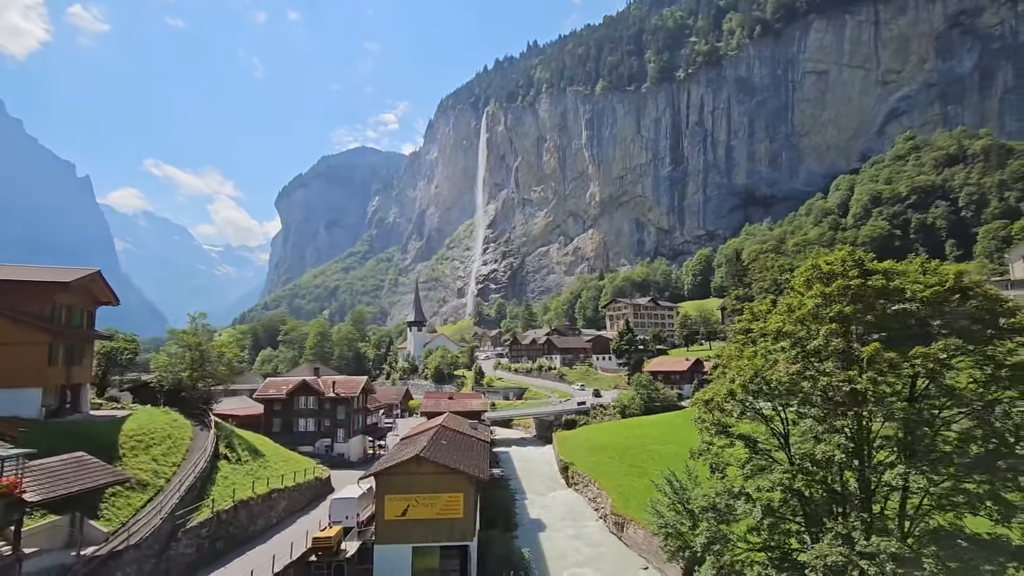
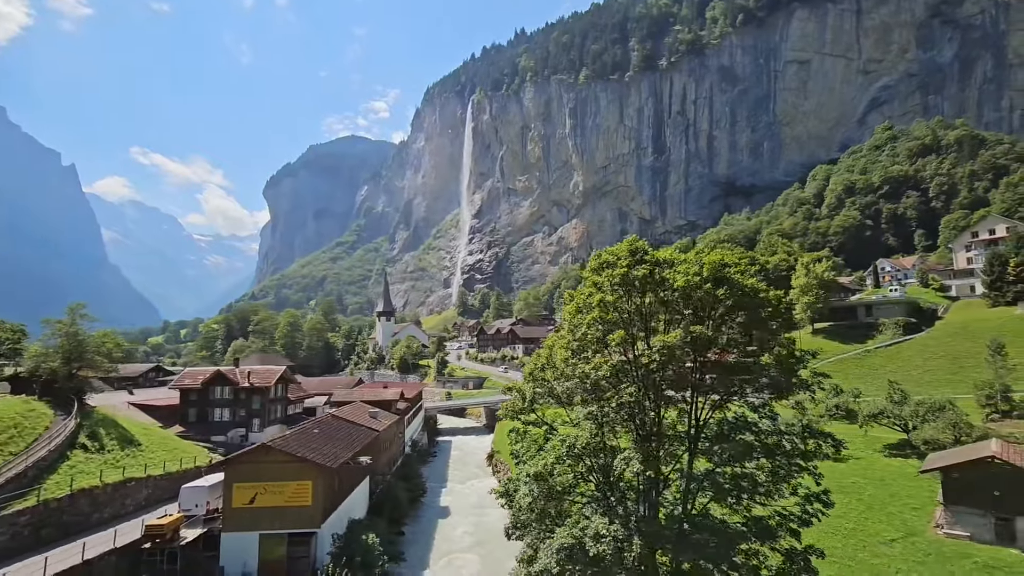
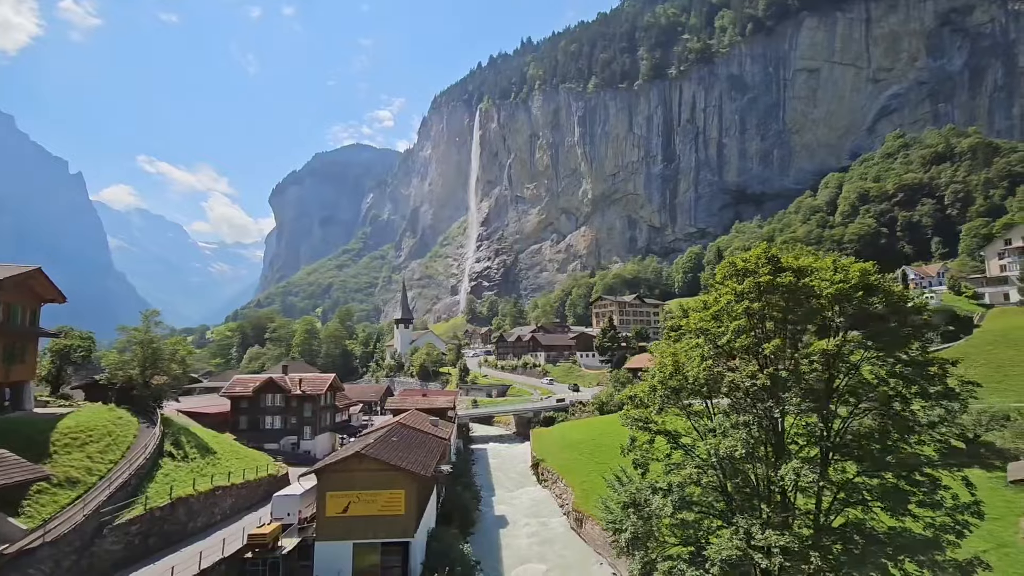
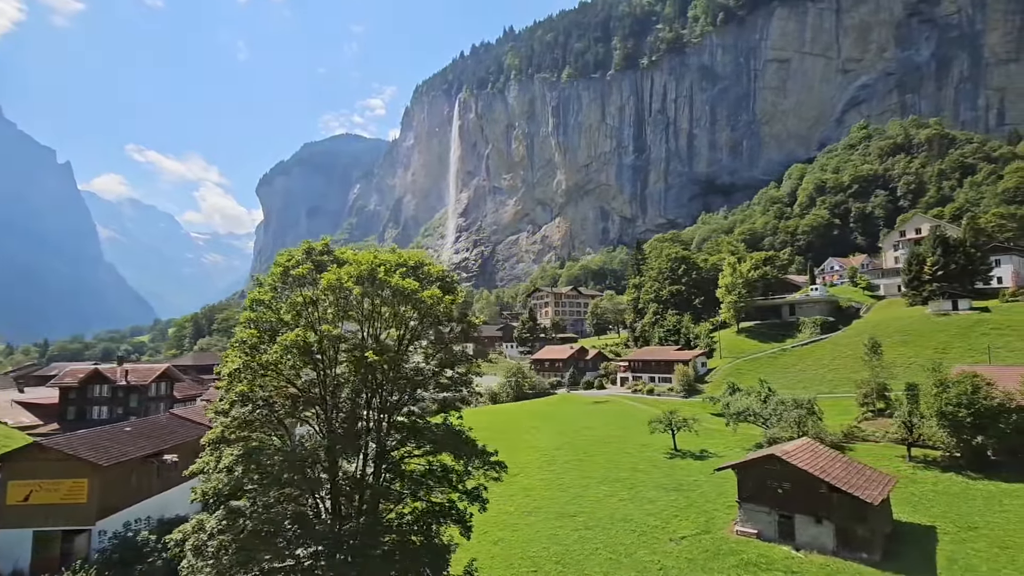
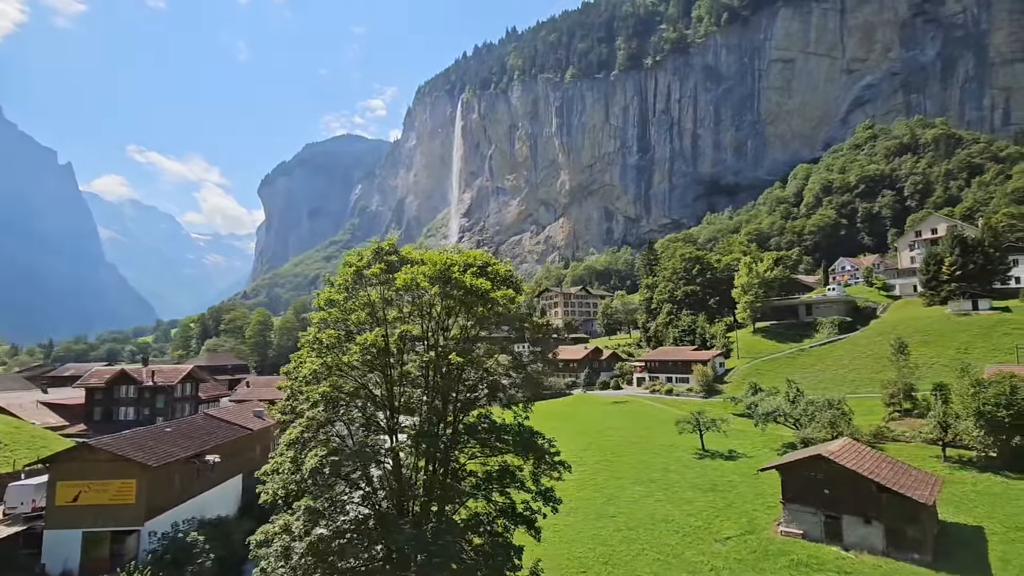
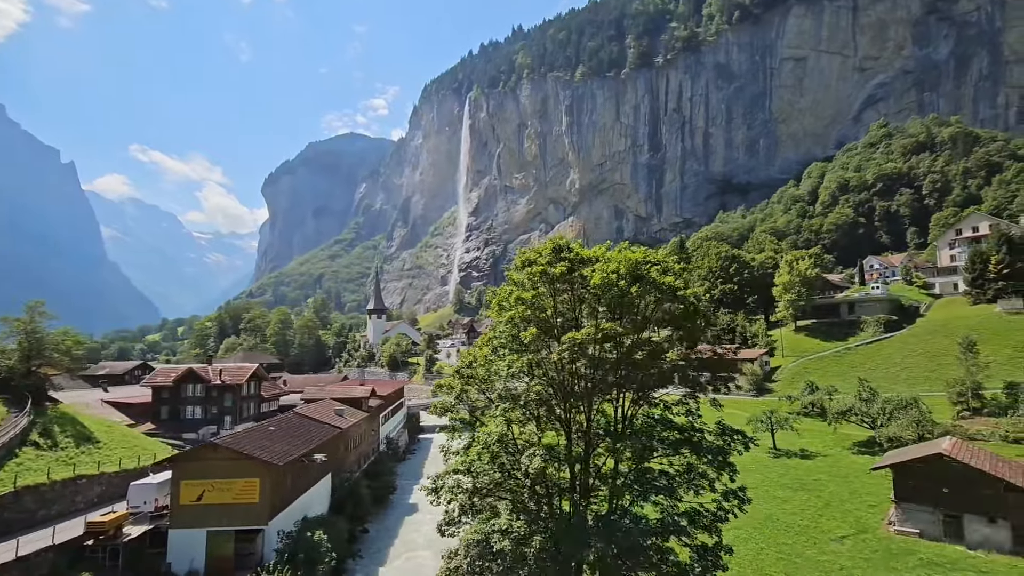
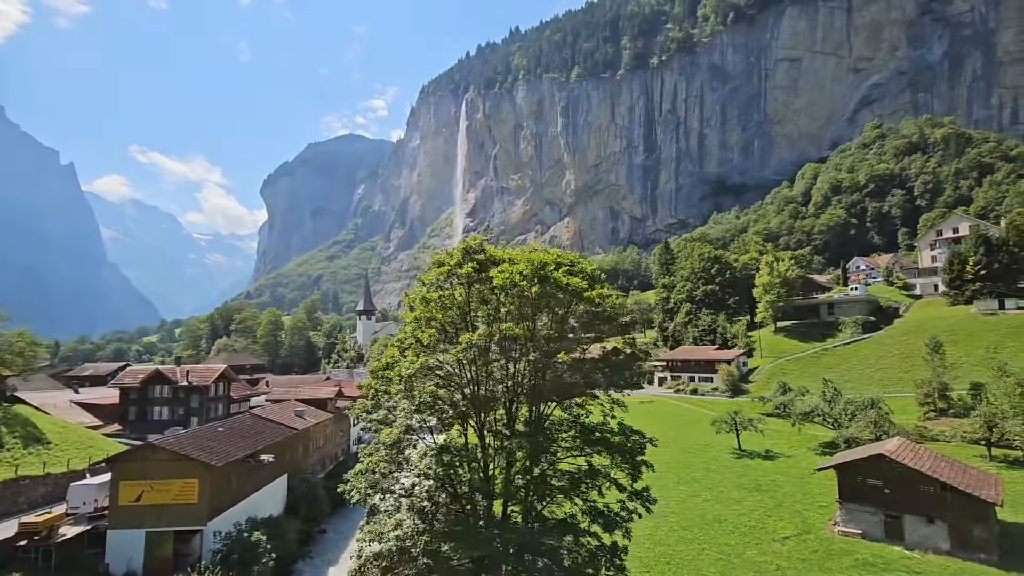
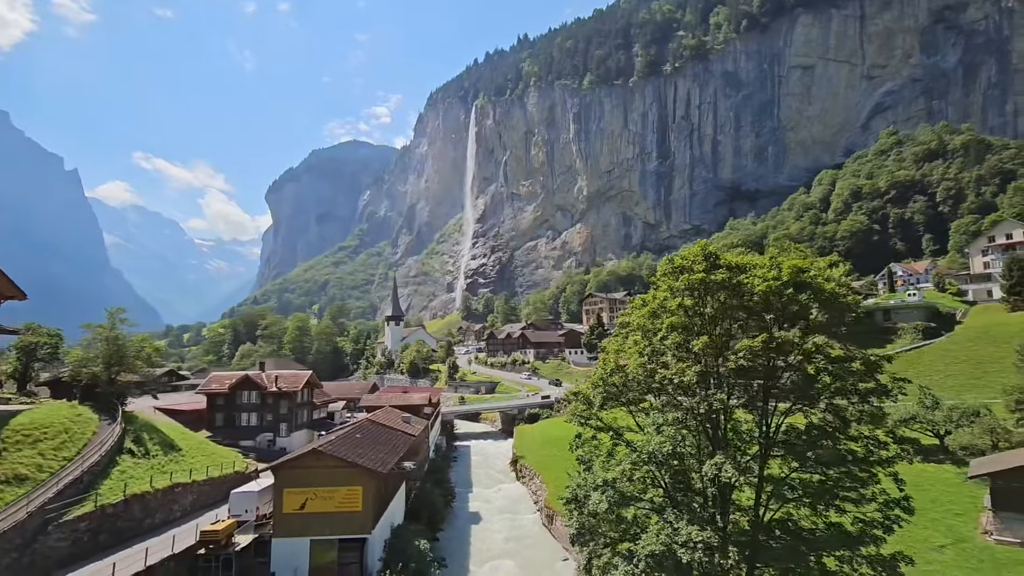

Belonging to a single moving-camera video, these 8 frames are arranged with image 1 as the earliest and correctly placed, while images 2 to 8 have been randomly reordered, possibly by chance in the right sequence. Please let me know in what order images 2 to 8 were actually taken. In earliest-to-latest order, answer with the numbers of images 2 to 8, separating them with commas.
3, 8, 2, 6, 7, 5, 4
